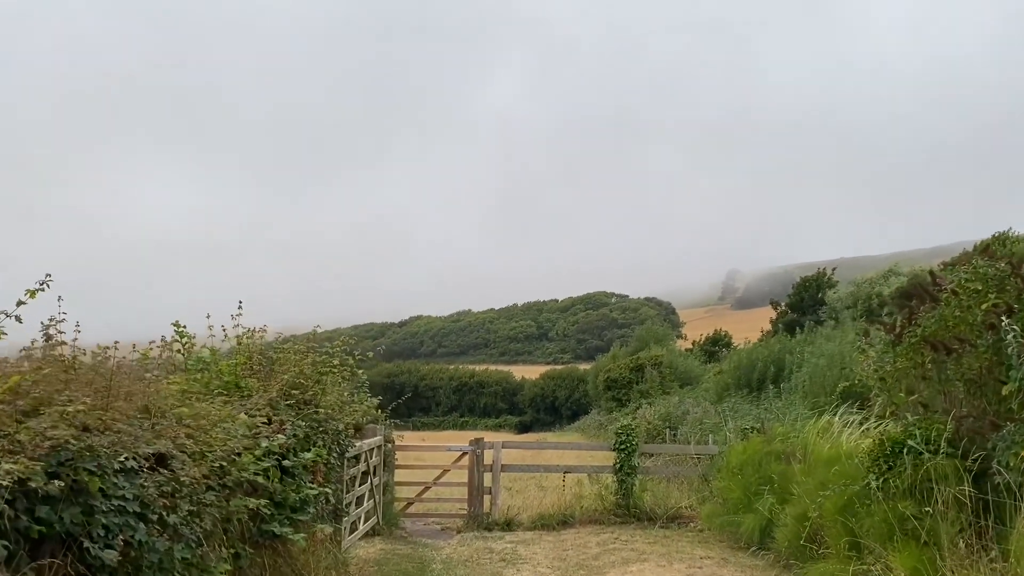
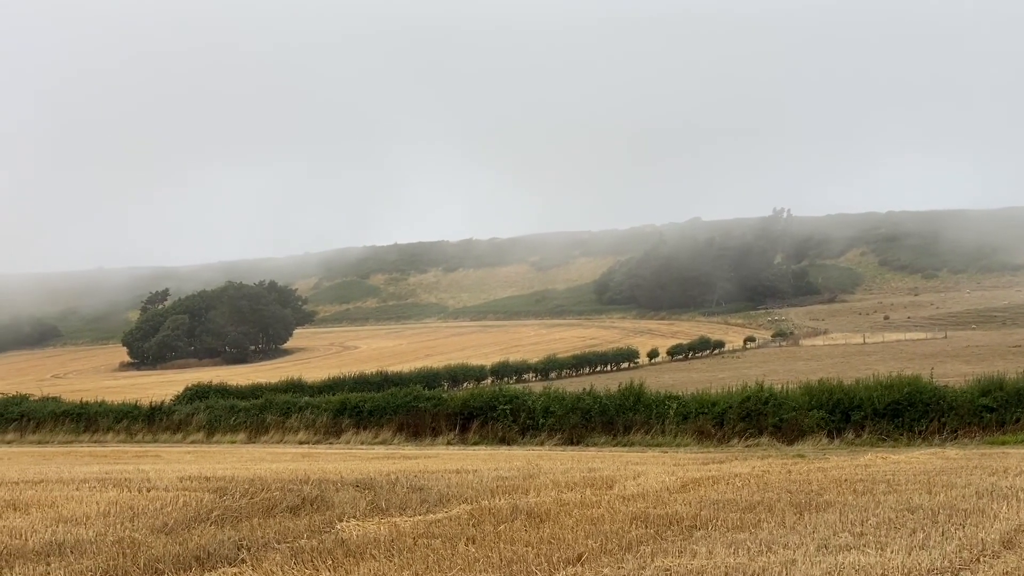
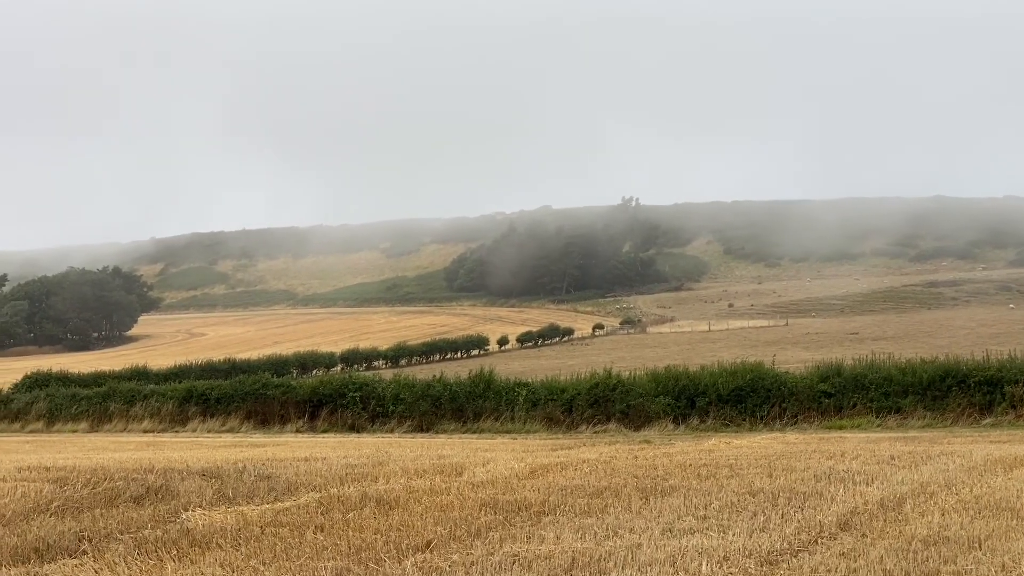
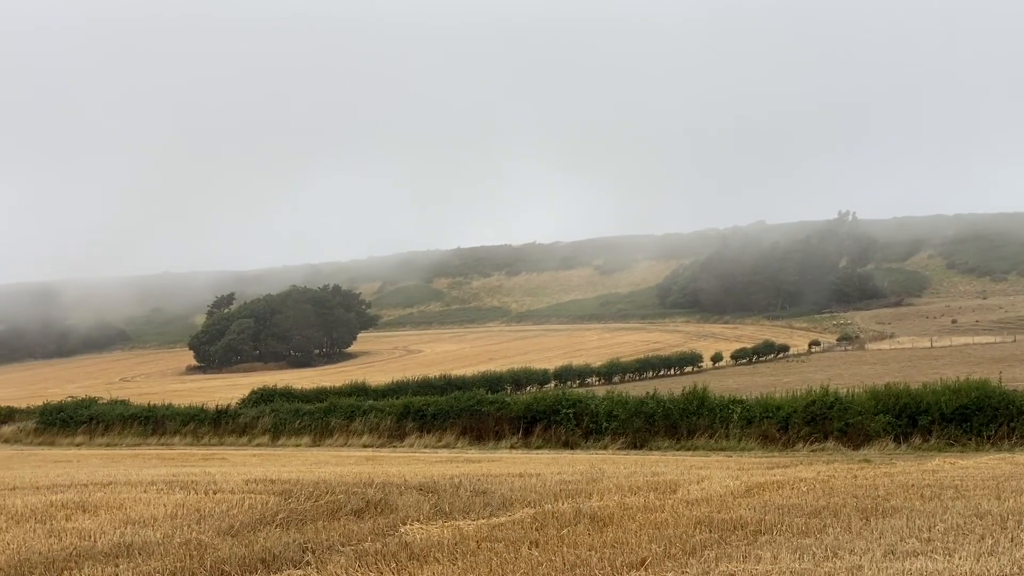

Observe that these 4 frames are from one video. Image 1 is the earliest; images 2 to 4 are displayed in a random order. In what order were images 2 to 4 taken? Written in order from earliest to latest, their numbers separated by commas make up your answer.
3, 2, 4
